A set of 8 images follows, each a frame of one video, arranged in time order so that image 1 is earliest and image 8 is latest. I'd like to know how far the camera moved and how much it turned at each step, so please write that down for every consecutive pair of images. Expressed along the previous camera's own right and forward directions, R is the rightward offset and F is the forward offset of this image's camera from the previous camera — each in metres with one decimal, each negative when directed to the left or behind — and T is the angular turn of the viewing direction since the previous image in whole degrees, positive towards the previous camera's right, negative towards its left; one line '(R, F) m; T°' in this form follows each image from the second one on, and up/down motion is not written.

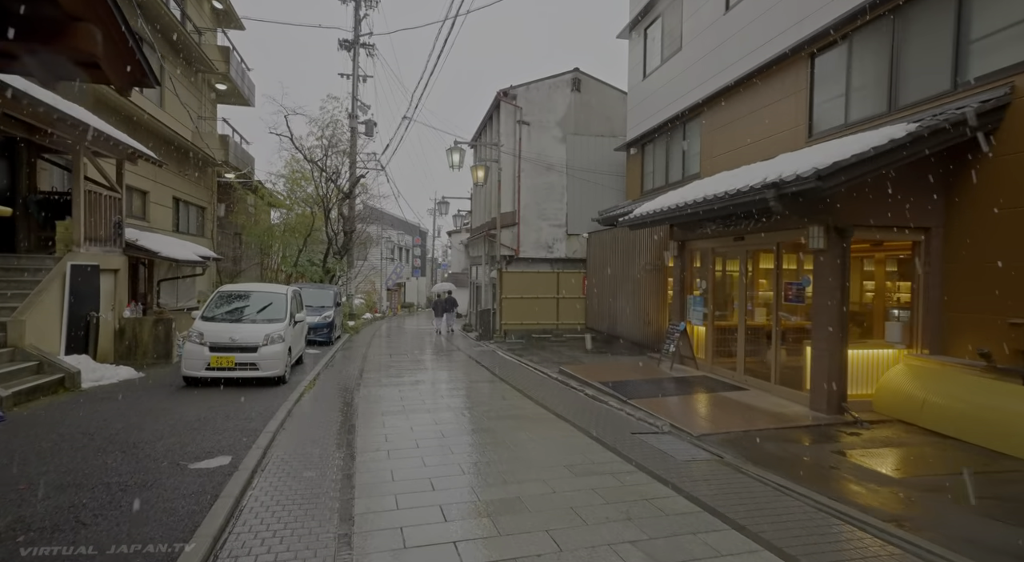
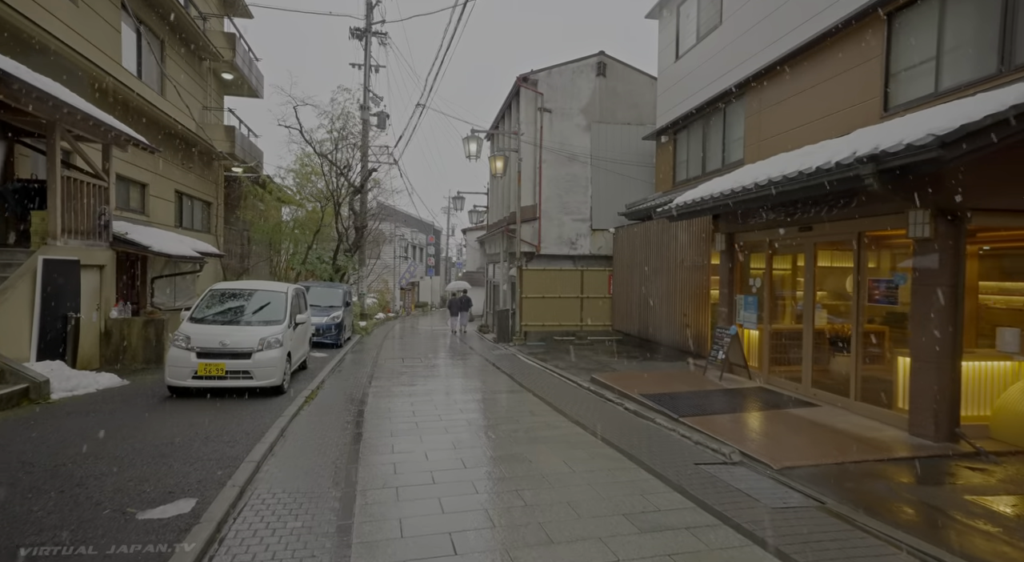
(-0.2, +1.1) m; -1°
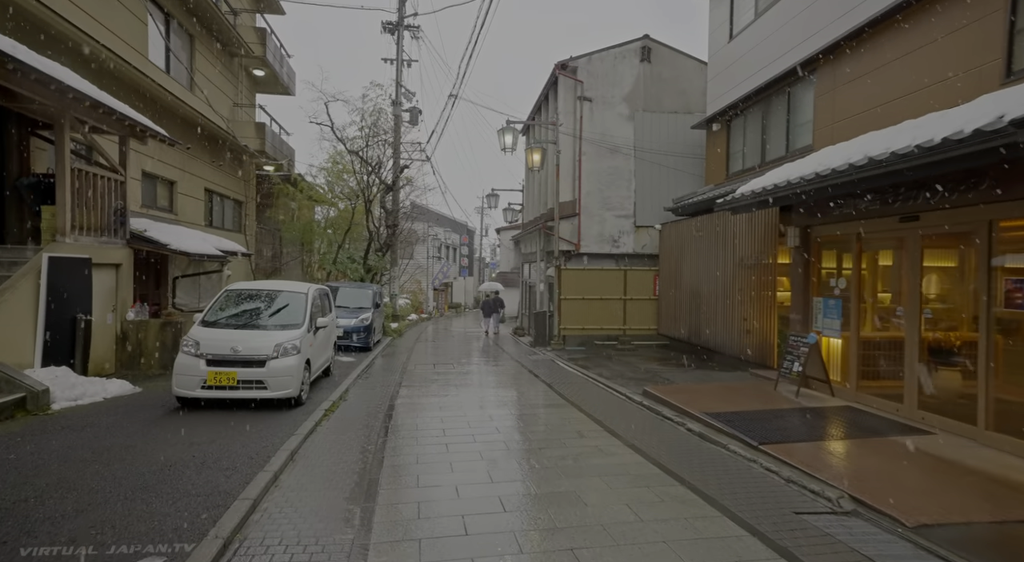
(-0.1, +0.9) m; -3°
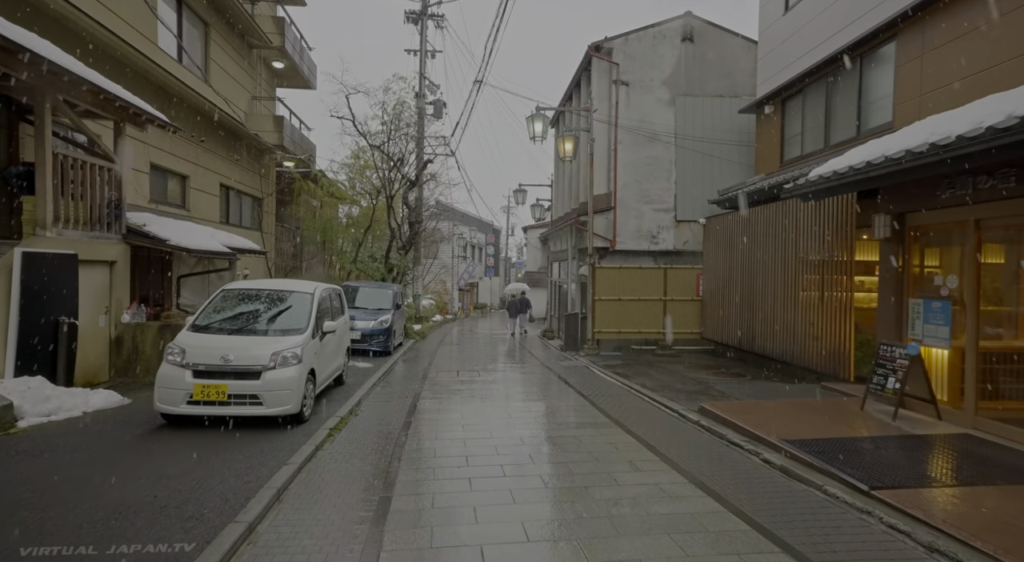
(-0.1, +1.1) m; -3°
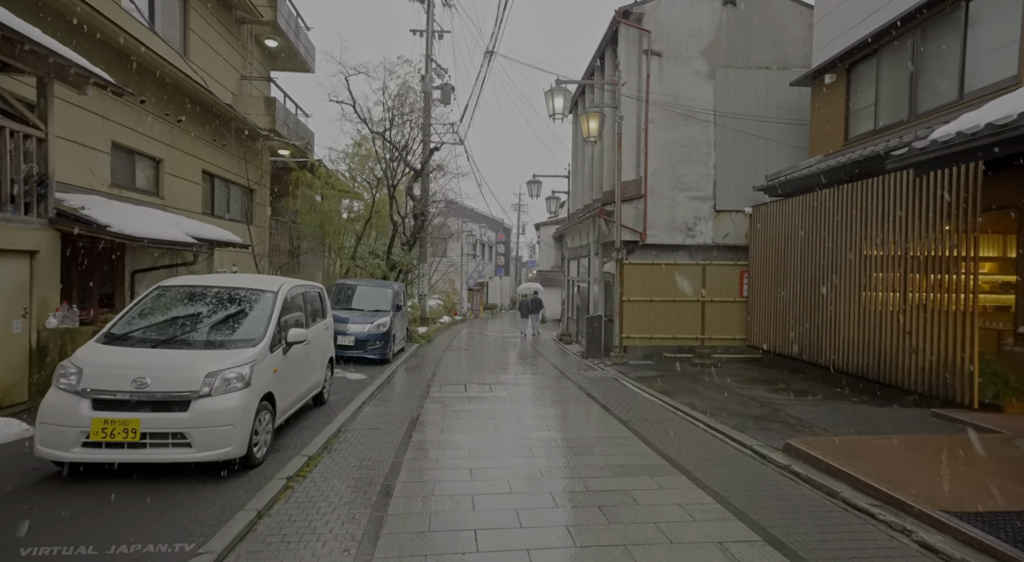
(-0.1, +1.7) m; -1°
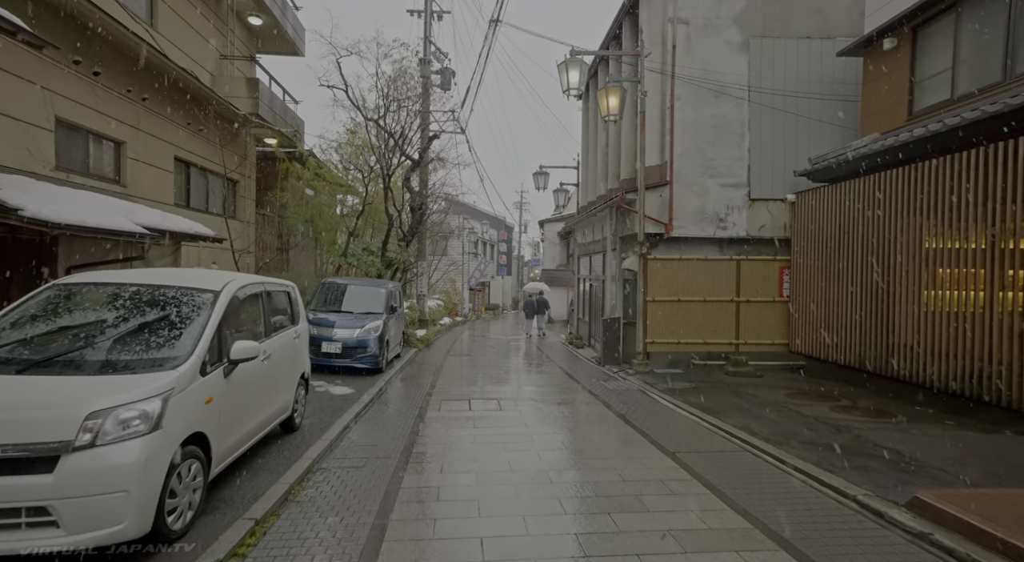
(-0.2, +1.4) m; 0°
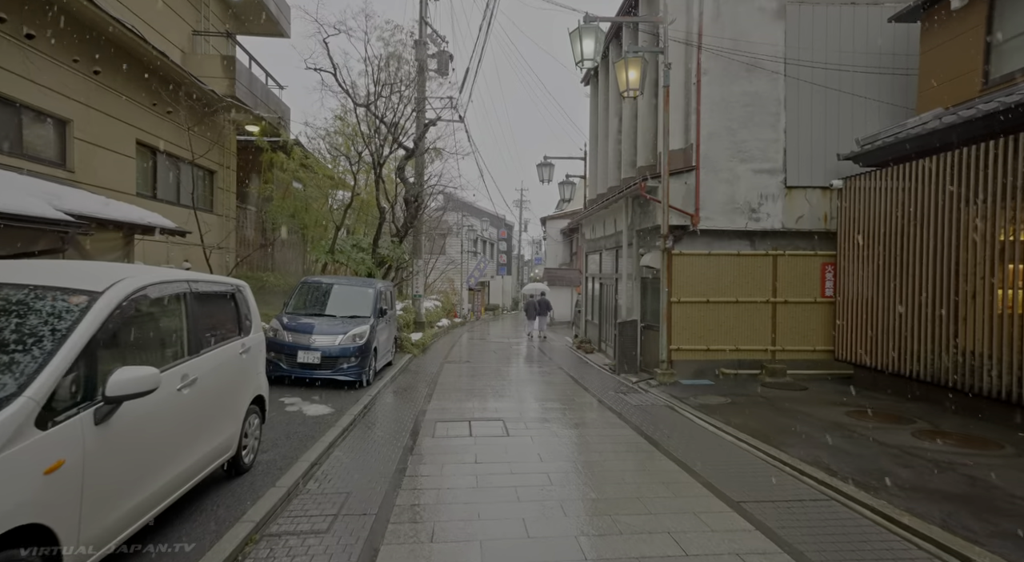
(-0.1, +1.3) m; 0°
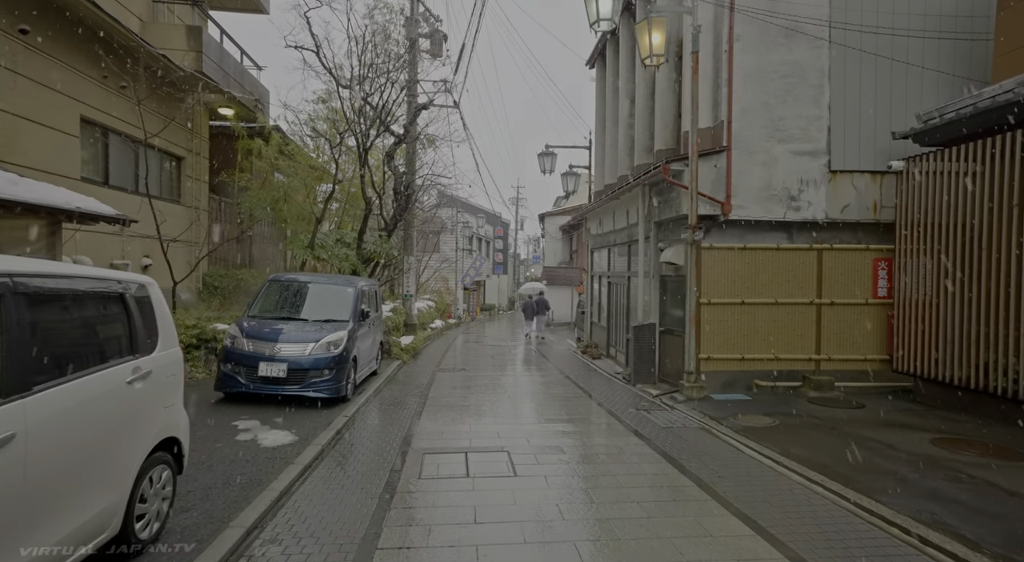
(-0.1, +1.4) m; +1°
